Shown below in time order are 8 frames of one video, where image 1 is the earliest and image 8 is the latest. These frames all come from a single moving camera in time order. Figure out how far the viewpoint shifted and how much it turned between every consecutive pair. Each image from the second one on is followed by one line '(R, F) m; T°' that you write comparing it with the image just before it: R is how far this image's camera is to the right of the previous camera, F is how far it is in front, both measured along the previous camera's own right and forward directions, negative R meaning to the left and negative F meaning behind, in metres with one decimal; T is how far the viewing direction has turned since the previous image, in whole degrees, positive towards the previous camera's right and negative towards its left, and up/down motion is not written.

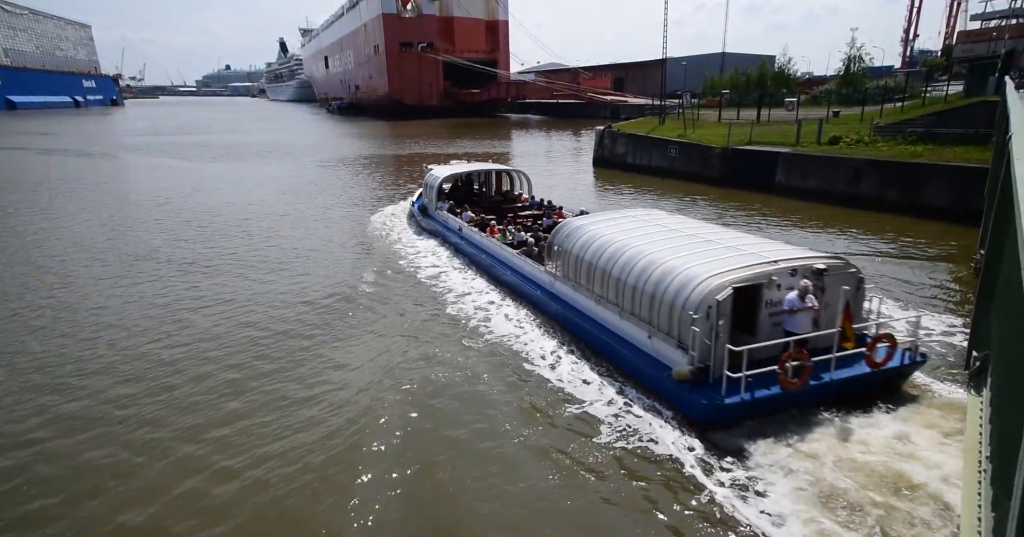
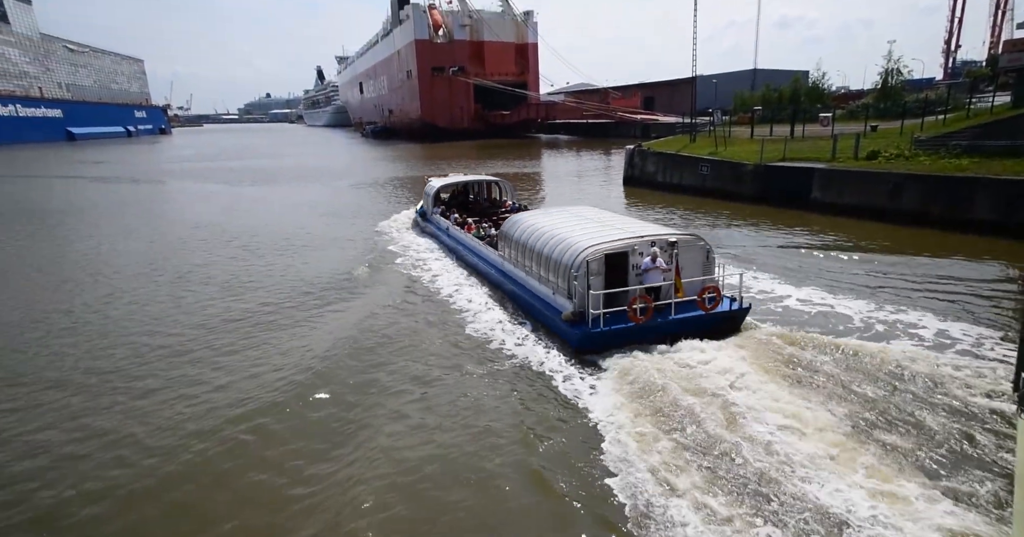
(+0.3, -0.5) m; -3°
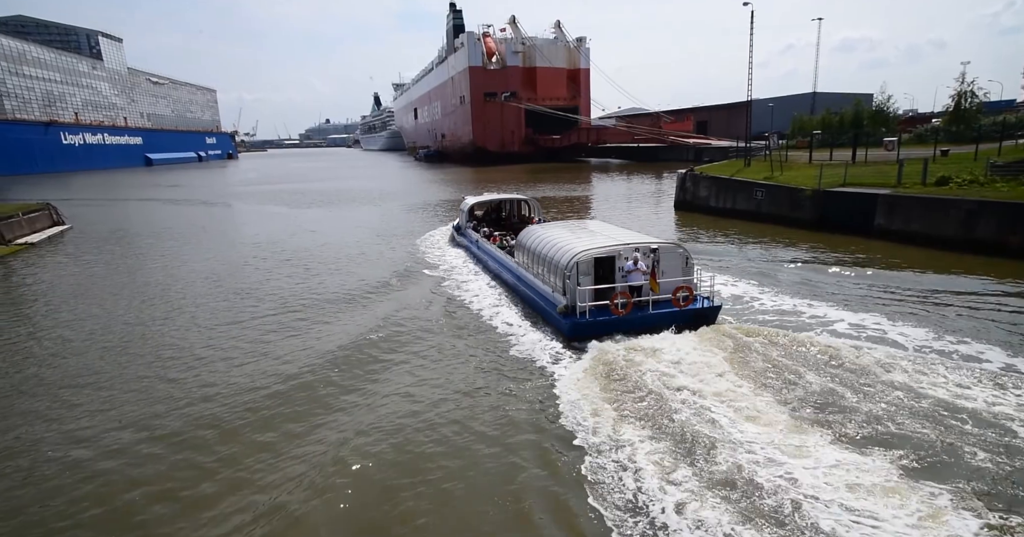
(+0.4, -0.4) m; -5°
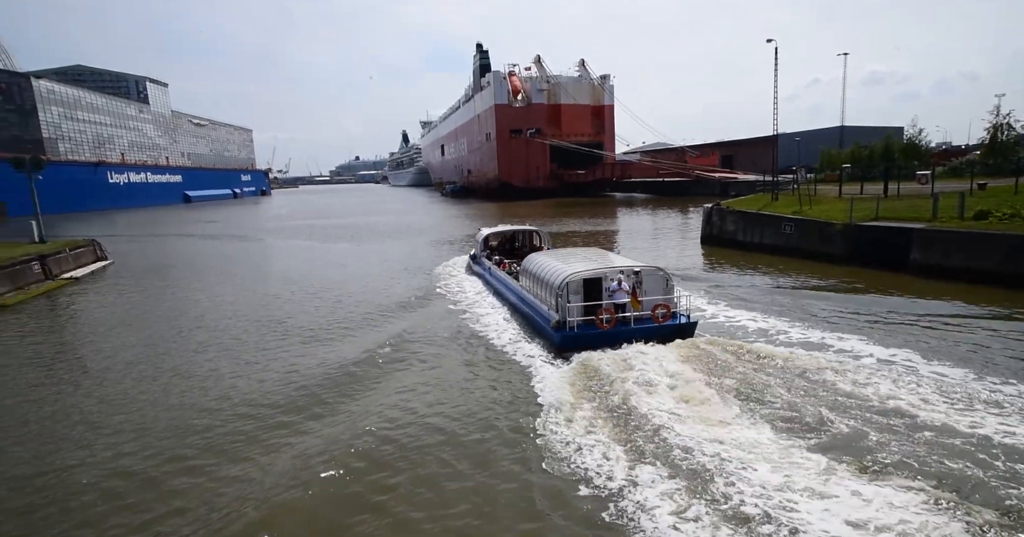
(+0.1, -0.3) m; -3°
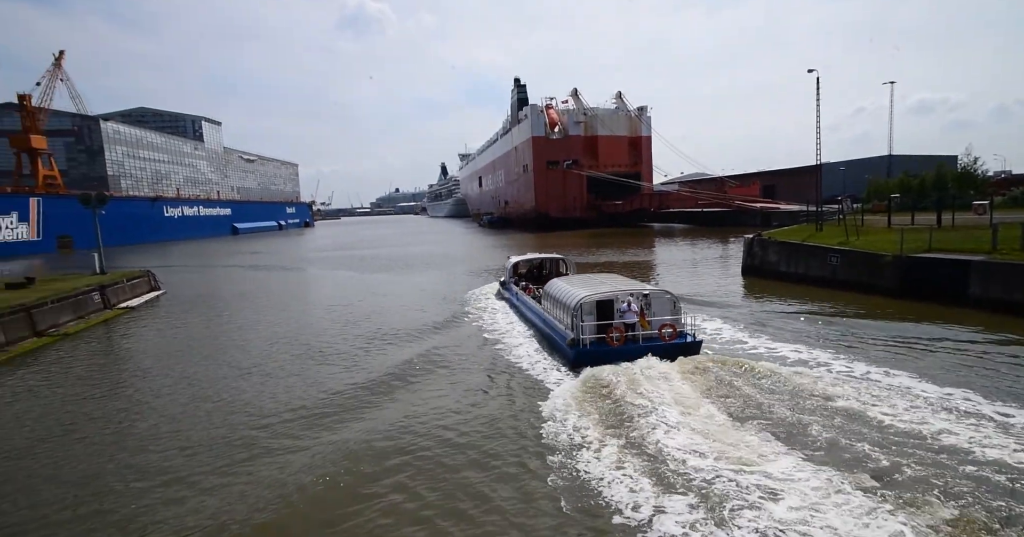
(+0.3, -0.3) m; -4°
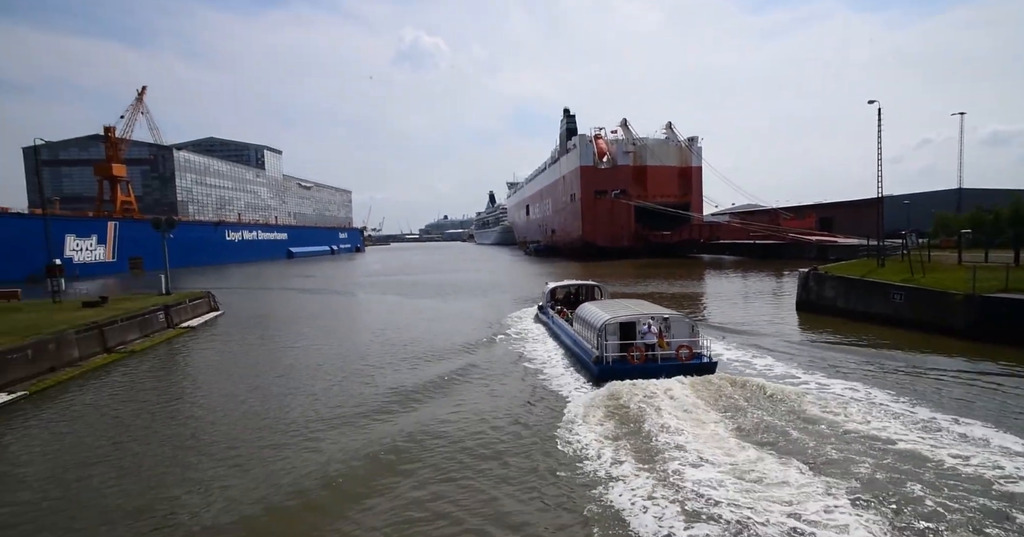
(+0.1, -0.2) m; -5°
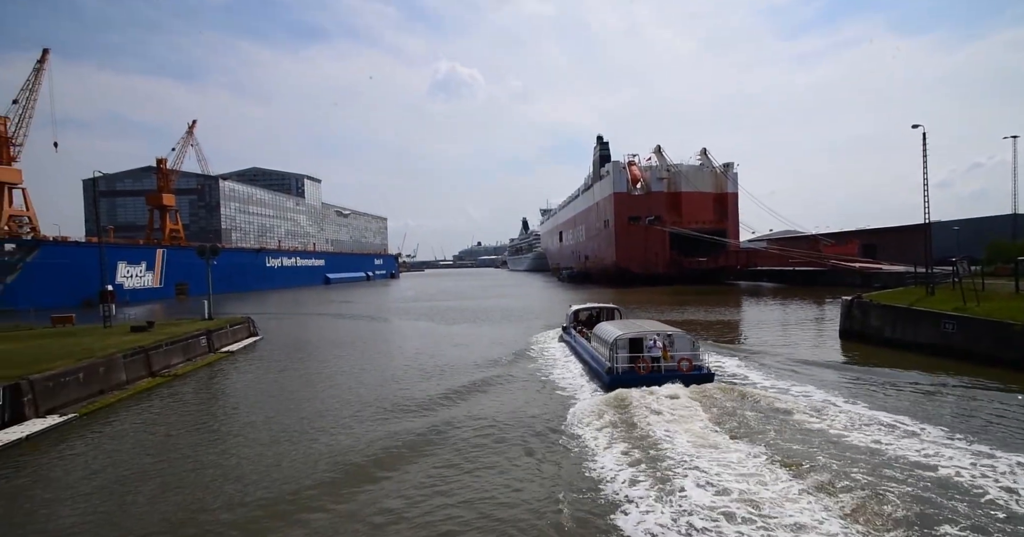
(0.0, -0.1) m; -3°
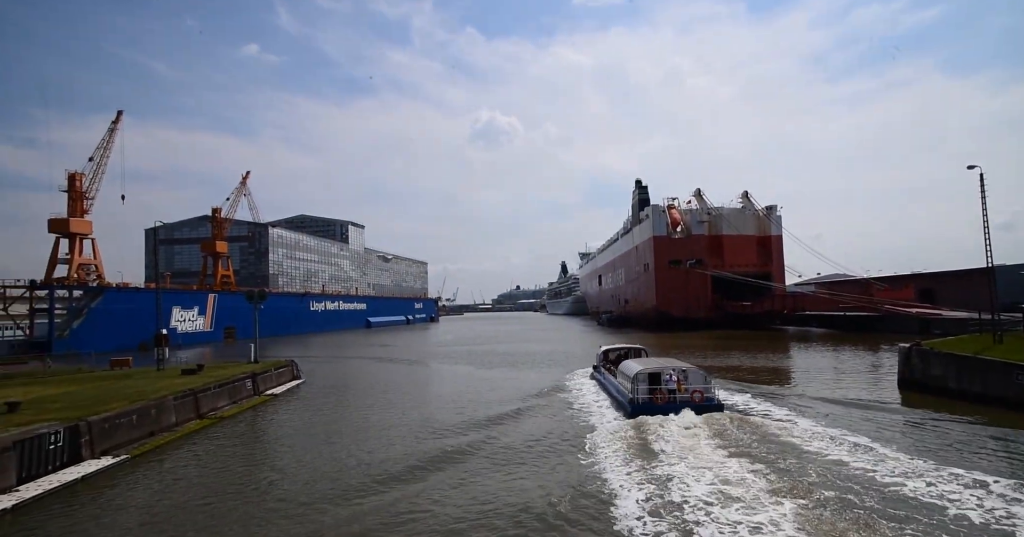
(0.0, -0.1) m; -4°
